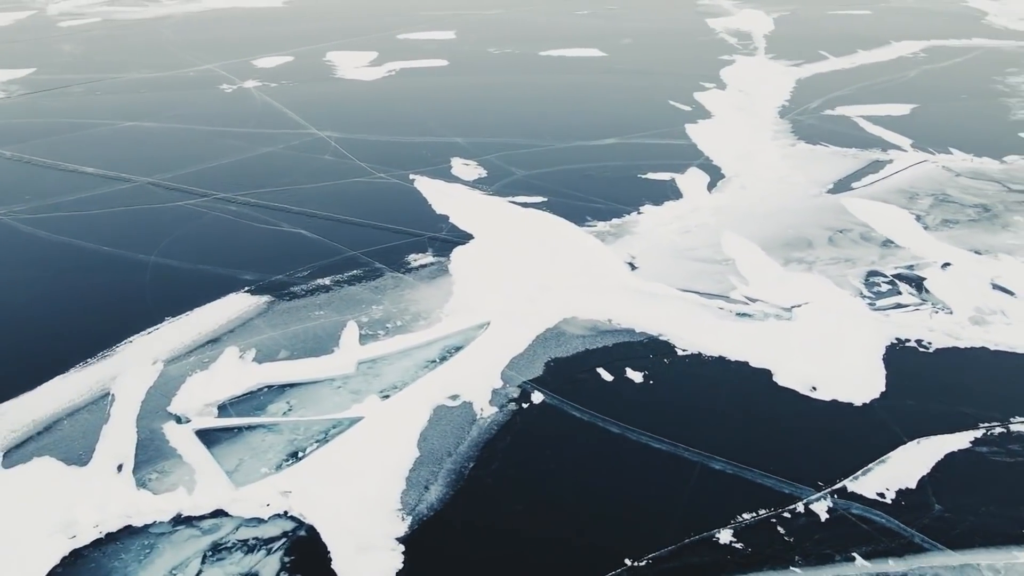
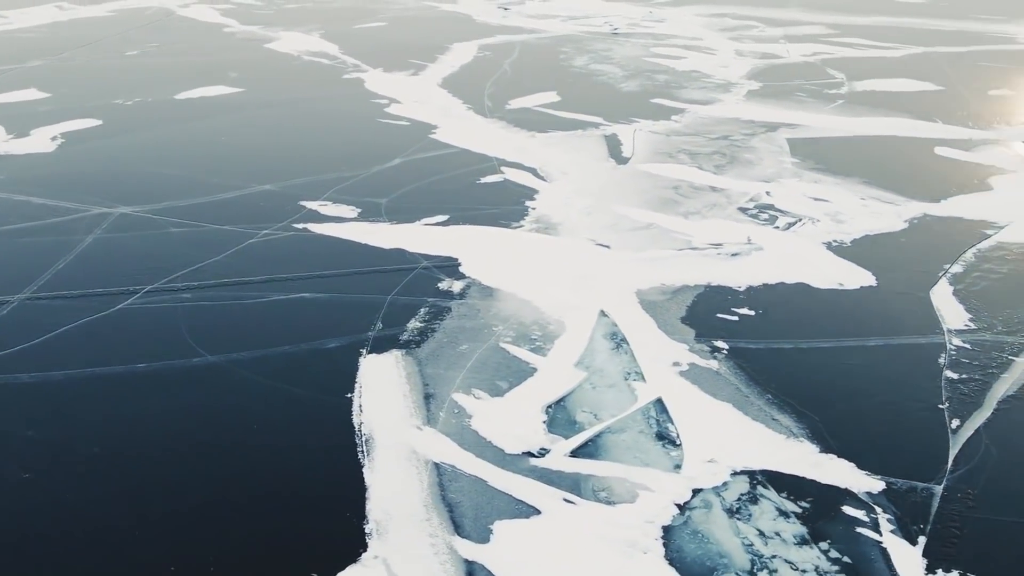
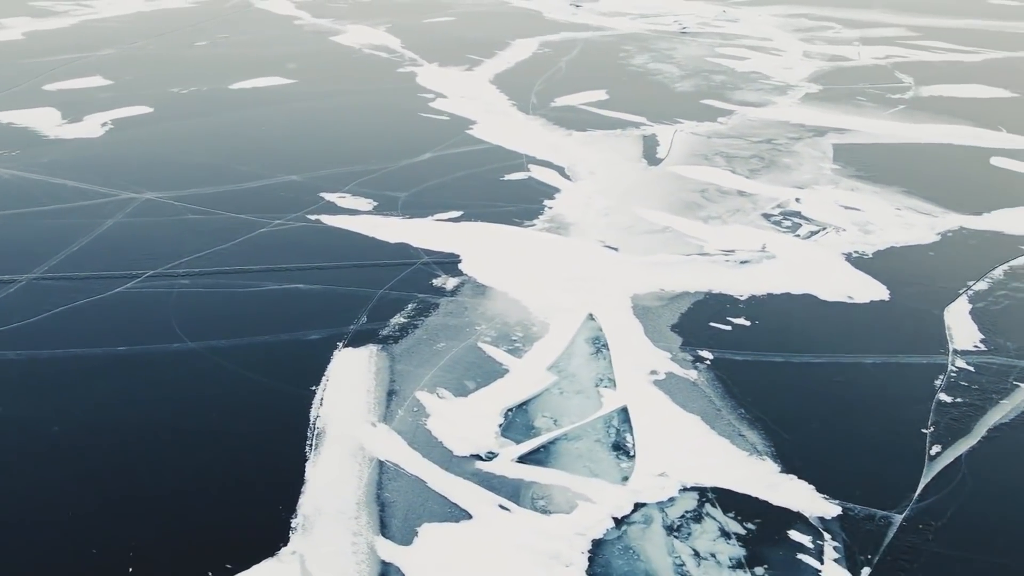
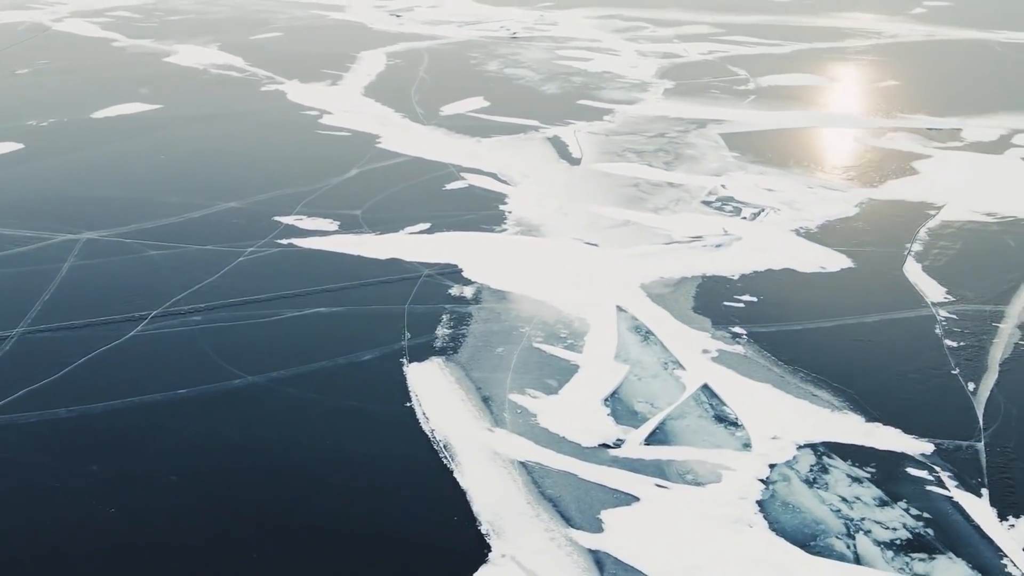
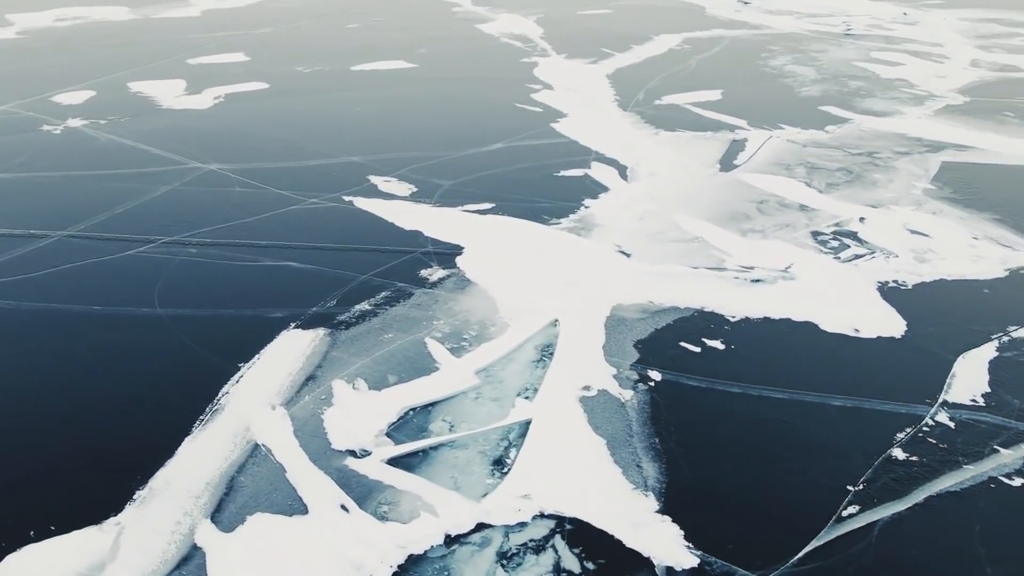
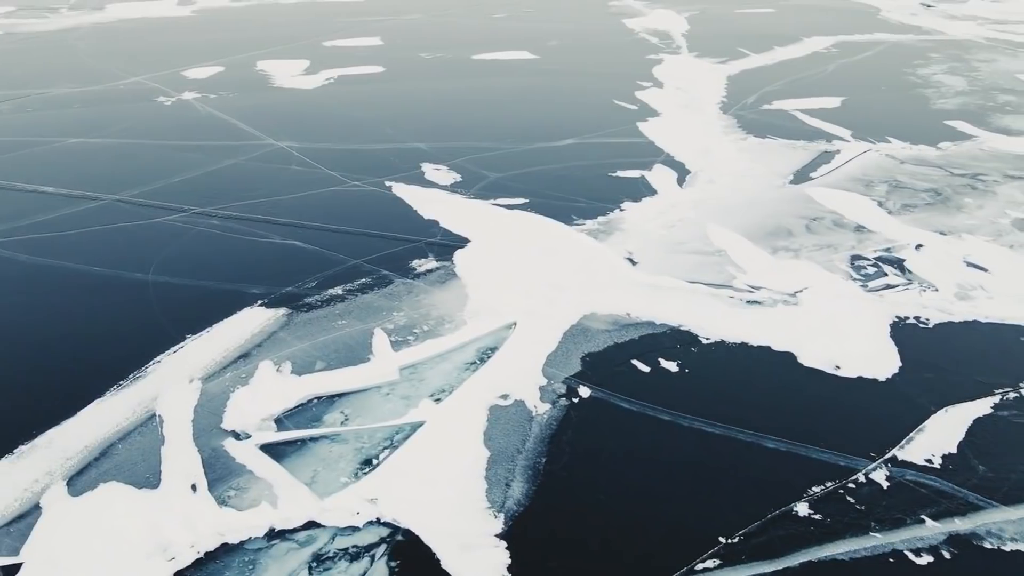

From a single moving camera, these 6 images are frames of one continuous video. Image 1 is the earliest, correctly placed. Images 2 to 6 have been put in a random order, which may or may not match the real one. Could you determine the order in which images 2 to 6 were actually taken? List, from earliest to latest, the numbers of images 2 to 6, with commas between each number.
6, 5, 3, 2, 4
